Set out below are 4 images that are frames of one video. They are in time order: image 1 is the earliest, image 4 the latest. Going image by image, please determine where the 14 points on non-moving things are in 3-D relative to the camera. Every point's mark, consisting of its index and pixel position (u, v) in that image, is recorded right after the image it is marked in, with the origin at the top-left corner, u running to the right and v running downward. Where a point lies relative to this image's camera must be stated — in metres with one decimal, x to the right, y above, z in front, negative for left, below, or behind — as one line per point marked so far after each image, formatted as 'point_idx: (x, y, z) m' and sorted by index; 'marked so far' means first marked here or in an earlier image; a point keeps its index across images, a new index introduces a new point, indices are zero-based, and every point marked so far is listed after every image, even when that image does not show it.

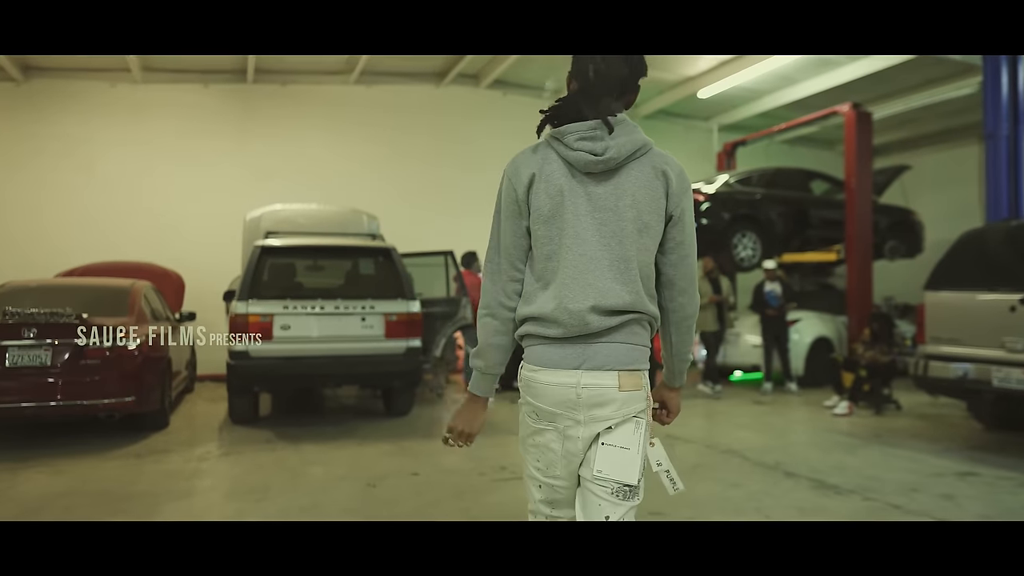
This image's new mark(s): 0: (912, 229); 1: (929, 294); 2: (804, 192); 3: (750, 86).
0: (+4.4, +0.7, +8.4) m
1: (+2.6, 0.0, +4.9) m
2: (+3.1, +1.0, +8.1) m
3: (+2.8, +2.4, +9.0) m
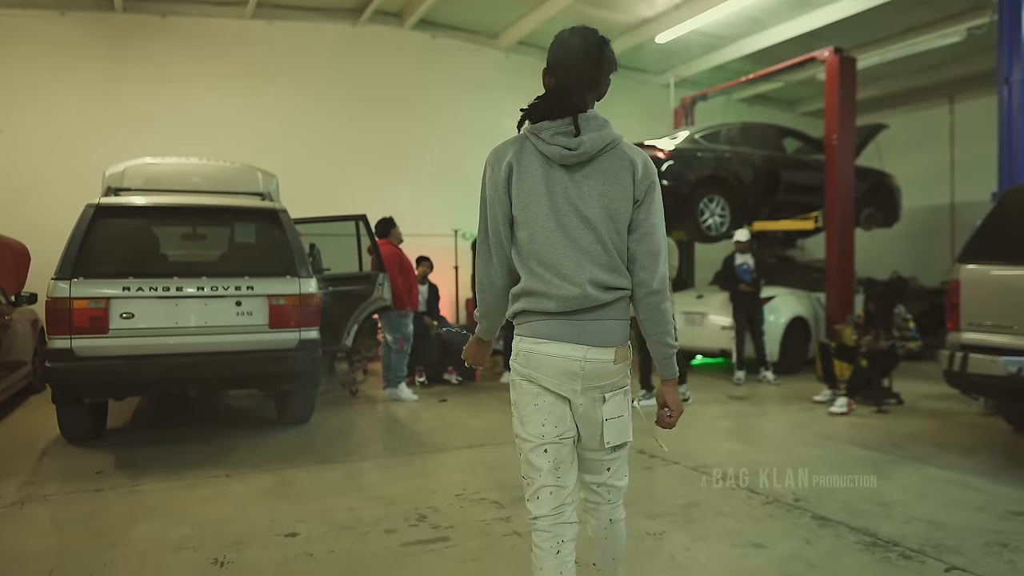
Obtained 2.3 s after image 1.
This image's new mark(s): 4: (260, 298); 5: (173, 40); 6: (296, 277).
0: (+3.7, +0.9, +7.5) m
1: (+2.3, +0.1, +3.9) m
2: (+2.4, +1.3, +7.1) m
3: (+2.1, +2.7, +8.0) m
4: (-1.3, -0.1, +4.0) m
5: (-3.2, +2.3, +7.1) m
6: (-1.2, +0.1, +4.1) m
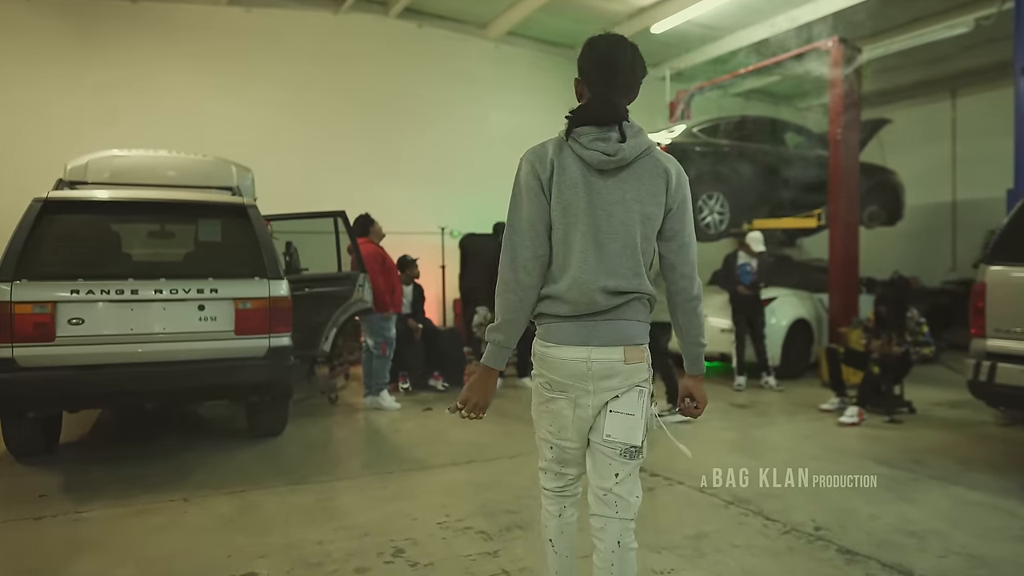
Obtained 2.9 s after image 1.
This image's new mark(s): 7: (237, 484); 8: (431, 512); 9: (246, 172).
0: (+3.6, +0.9, +7.3) m
1: (+2.2, +0.1, +3.6) m
2: (+2.3, +1.3, +6.8) m
3: (+2.0, +2.7, +7.7) m
4: (-1.4, -0.1, +3.7) m
5: (-3.2, +2.3, +6.8) m
6: (-1.2, 0.0, +3.8) m
7: (-1.2, -0.8, +3.3) m
8: (-0.3, -0.8, +2.9) m
9: (-2.0, +0.9, +5.7) m
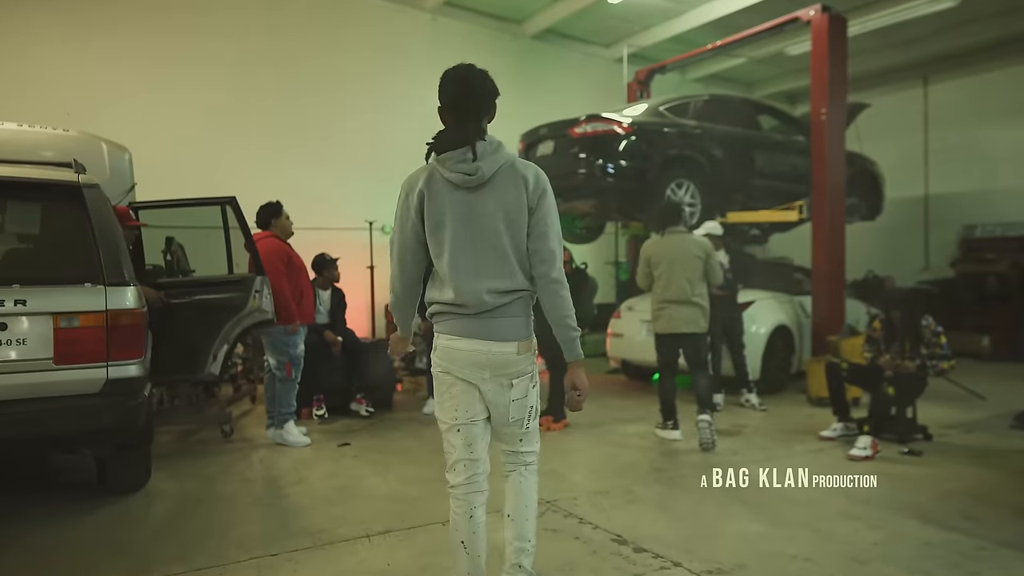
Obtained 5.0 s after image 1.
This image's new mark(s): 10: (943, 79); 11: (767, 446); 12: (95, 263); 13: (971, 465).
0: (+3.1, +0.9, +6.6) m
1: (+2.0, +0.1, +2.8) m
2: (+1.9, +1.2, +6.0) m
3: (+1.4, +2.6, +6.8) m
4: (-1.6, -0.1, +2.6) m
5: (-3.7, +2.3, +5.6) m
6: (-1.4, 0.0, +2.7) m
7: (-1.4, -0.9, +2.3) m
8: (-0.5, -0.9, +1.9) m
9: (-2.4, +0.8, +4.6) m
10: (+4.7, +2.3, +8.4) m
11: (+1.3, -0.8, +4.0) m
12: (-1.5, +0.1, +2.8) m
13: (+2.1, -0.8, +3.5) m
